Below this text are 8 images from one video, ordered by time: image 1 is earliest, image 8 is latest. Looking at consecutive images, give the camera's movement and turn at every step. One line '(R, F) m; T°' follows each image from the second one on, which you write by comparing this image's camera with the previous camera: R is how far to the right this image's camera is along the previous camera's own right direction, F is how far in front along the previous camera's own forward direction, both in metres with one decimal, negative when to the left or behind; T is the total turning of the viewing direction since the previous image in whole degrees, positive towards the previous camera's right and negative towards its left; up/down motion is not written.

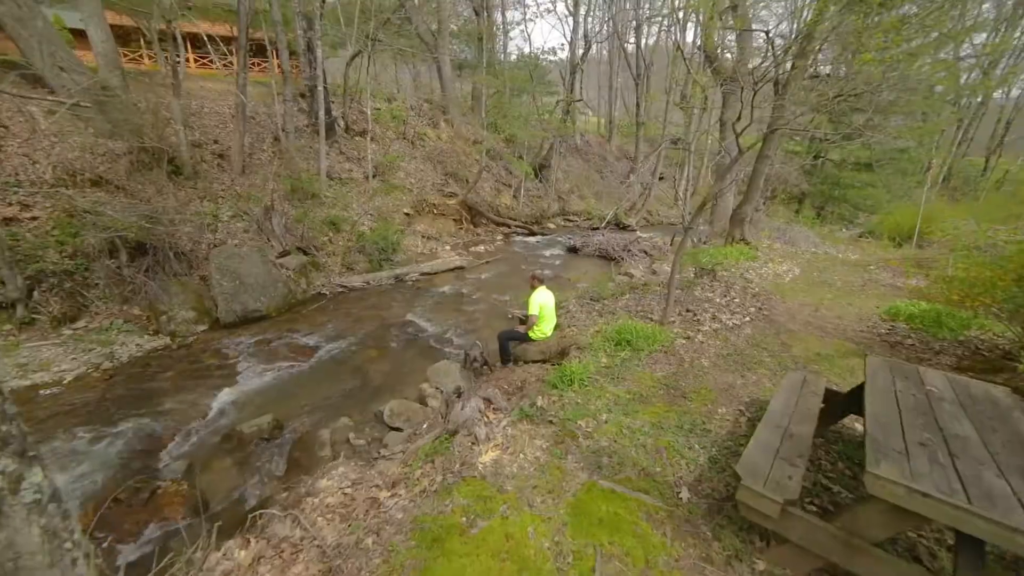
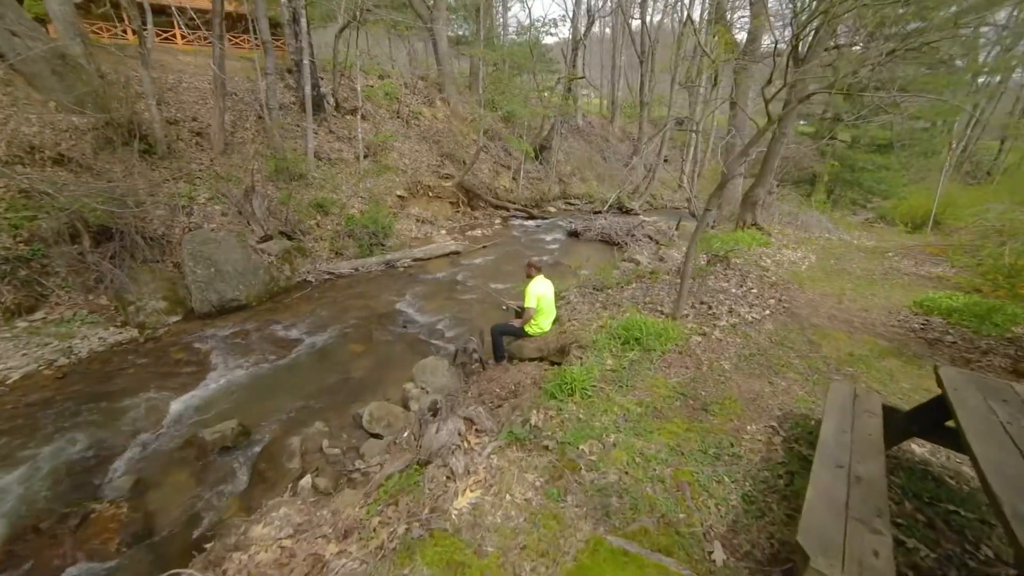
(+0.1, +0.7) m; 0°
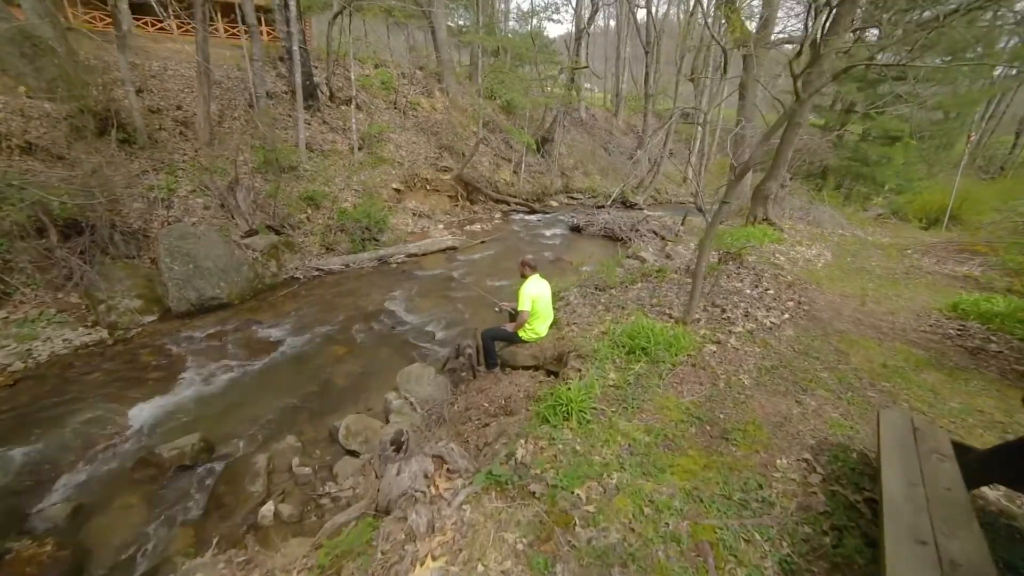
(+0.1, +0.6) m; 0°
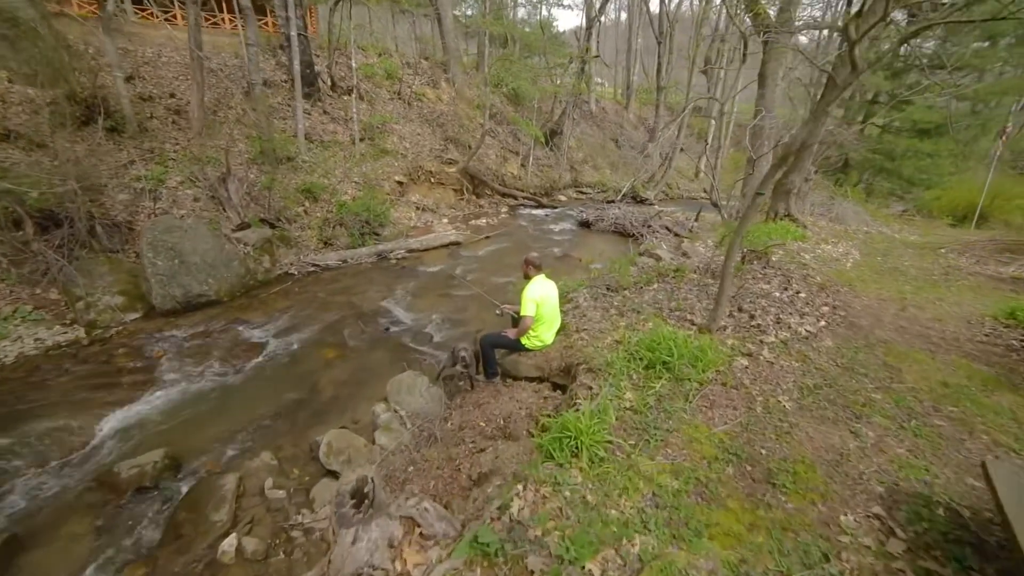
(+0.1, +0.6) m; -1°
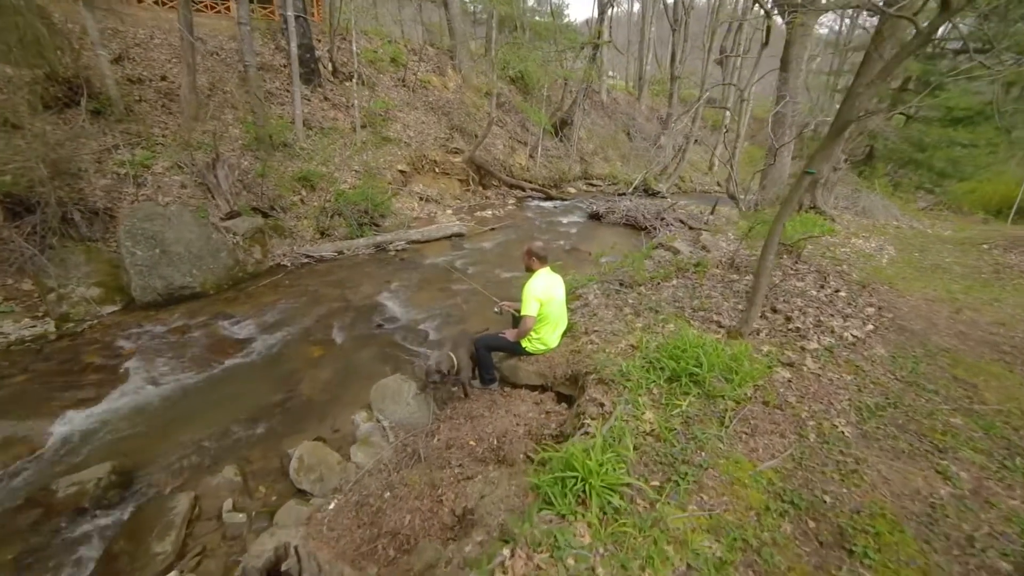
(+0.1, +0.7) m; -1°
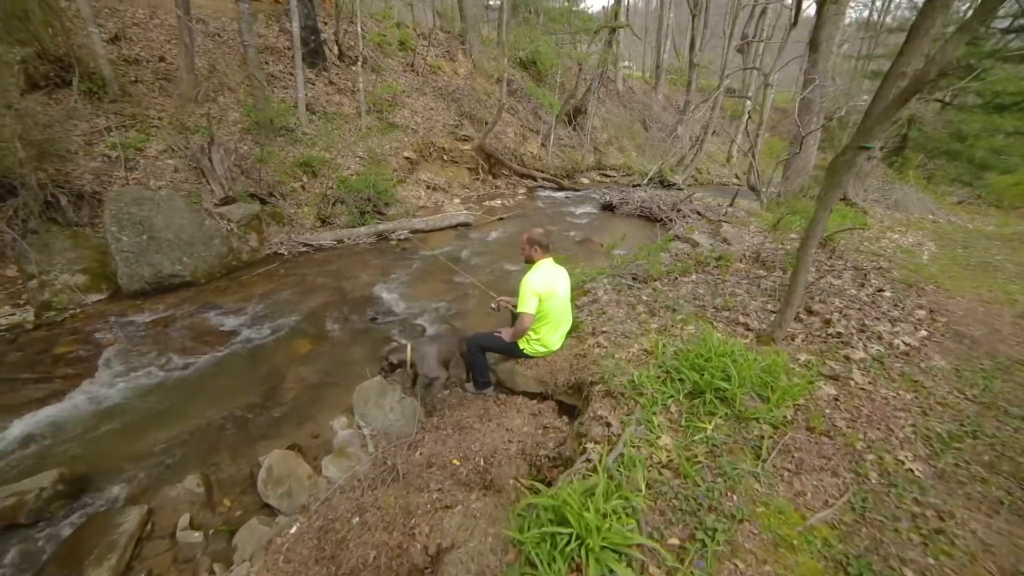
(+0.1, +0.5) m; -2°
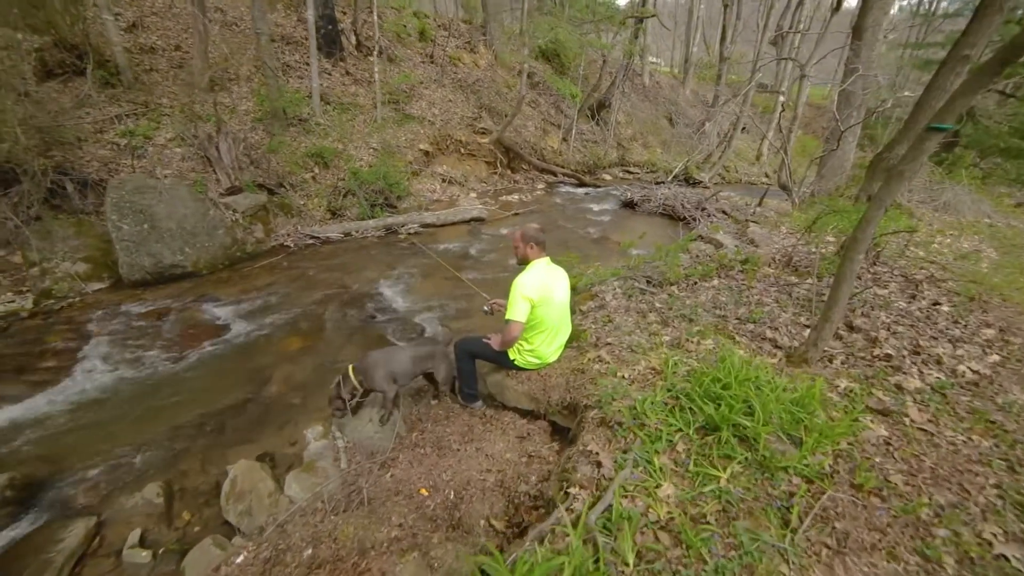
(+0.2, +0.5) m; -3°
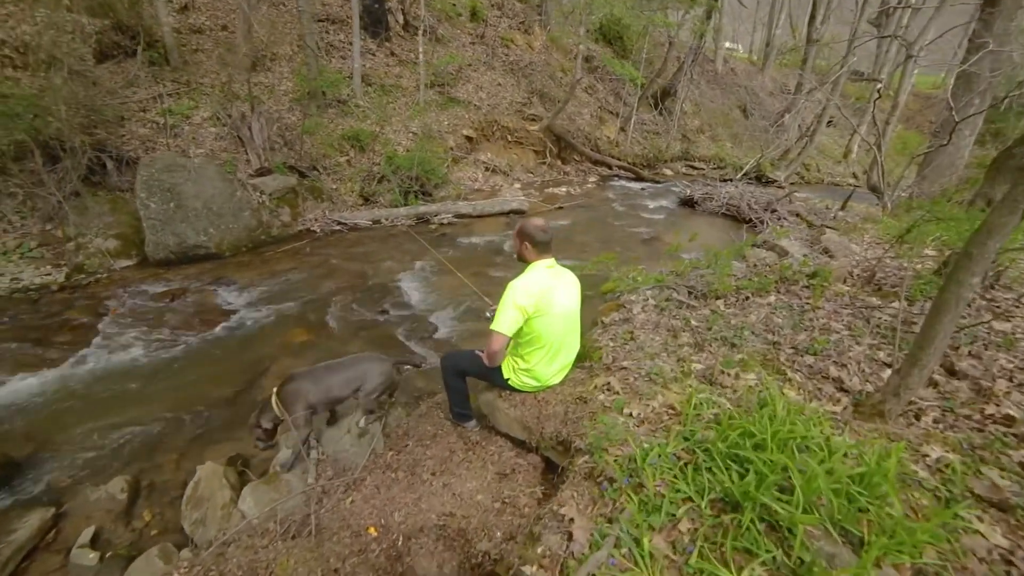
(+0.4, +0.6) m; -7°
